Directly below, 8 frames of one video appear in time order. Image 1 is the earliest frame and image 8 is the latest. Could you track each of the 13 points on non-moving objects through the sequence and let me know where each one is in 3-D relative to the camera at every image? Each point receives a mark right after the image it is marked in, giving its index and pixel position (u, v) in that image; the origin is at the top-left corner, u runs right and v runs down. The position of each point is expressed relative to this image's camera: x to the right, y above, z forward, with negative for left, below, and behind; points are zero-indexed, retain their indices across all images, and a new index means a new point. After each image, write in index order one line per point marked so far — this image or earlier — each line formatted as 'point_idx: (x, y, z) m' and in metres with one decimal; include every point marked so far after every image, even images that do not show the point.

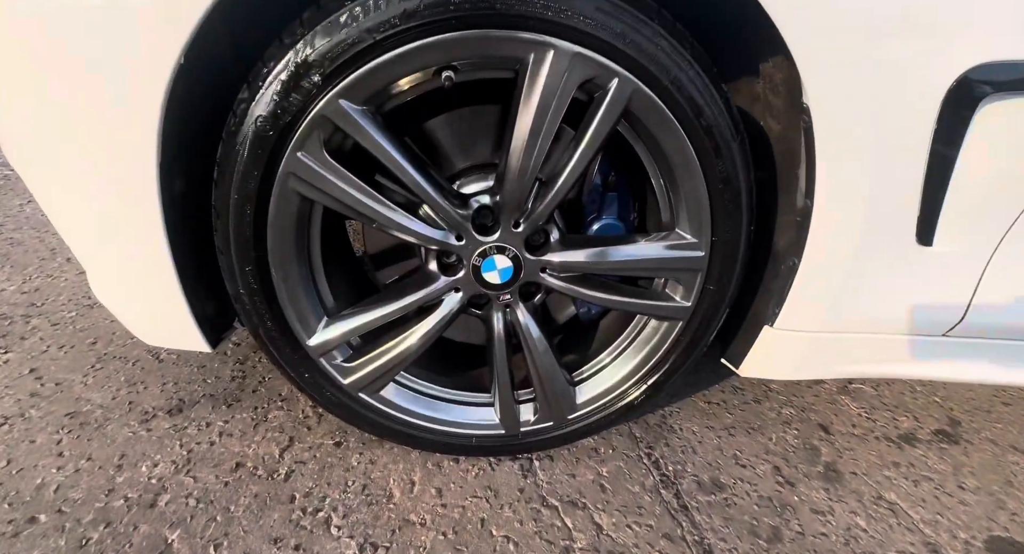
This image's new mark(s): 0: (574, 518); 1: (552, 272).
0: (+0.1, -0.4, +0.7) m
1: (0.0, 0.0, +0.6) m
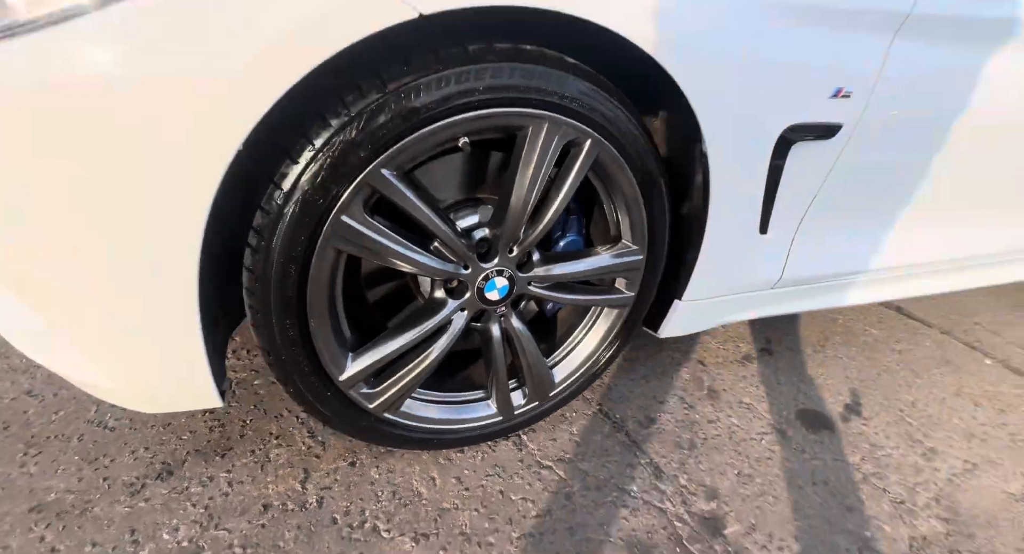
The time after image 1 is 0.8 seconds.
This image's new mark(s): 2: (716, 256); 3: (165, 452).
0: (+0.1, -0.4, +0.9) m
1: (0.0, 0.0, +0.7) m
2: (+0.4, 0.0, +0.9) m
3: (-0.6, -0.3, +0.7) m
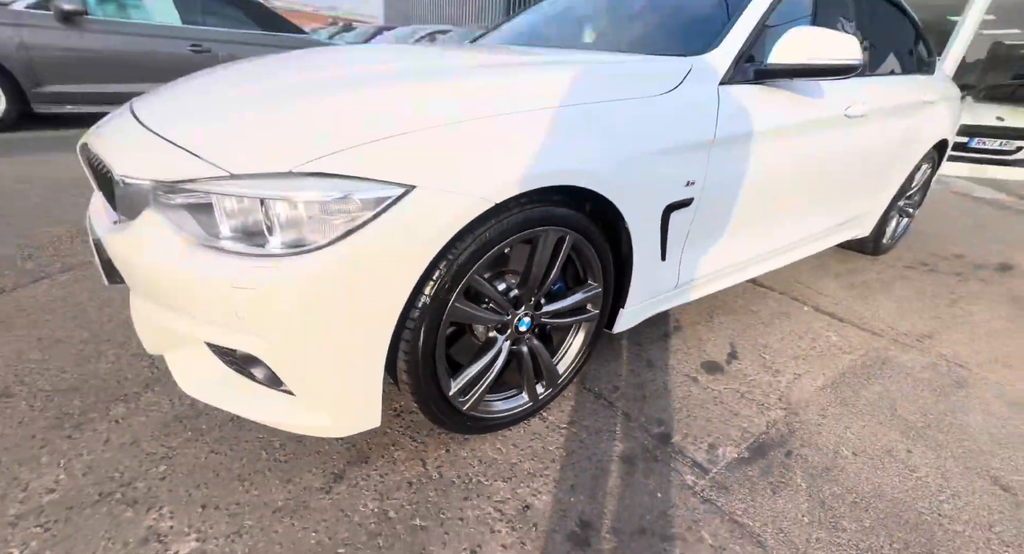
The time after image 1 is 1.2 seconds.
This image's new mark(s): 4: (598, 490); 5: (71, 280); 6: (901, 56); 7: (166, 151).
0: (+0.2, -0.5, +1.4) m
1: (+0.1, -0.1, +1.2) m
2: (+0.4, 0.0, +1.4) m
3: (-0.5, -0.5, +1.1) m
4: (+0.2, -0.6, +1.1) m
5: (-1.9, 0.0, +1.8) m
6: (+2.4, +1.4, +2.6) m
7: (-0.8, +0.3, +1.0) m
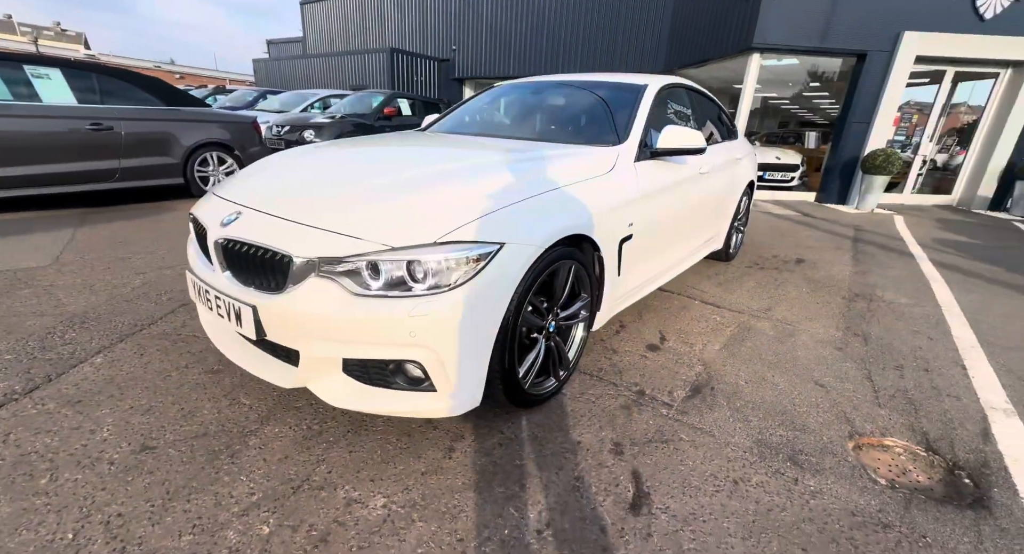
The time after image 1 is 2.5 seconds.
0: (+0.3, -0.5, +2.0) m
1: (+0.2, -0.2, +1.9) m
2: (+0.5, -0.1, +2.1) m
3: (-0.3, -0.6, +1.6) m
4: (+0.4, -0.6, +1.7) m
5: (-1.9, -0.4, +2.0) m
6: (+1.9, +1.4, +3.9) m
7: (-0.7, +0.2, +1.5) m
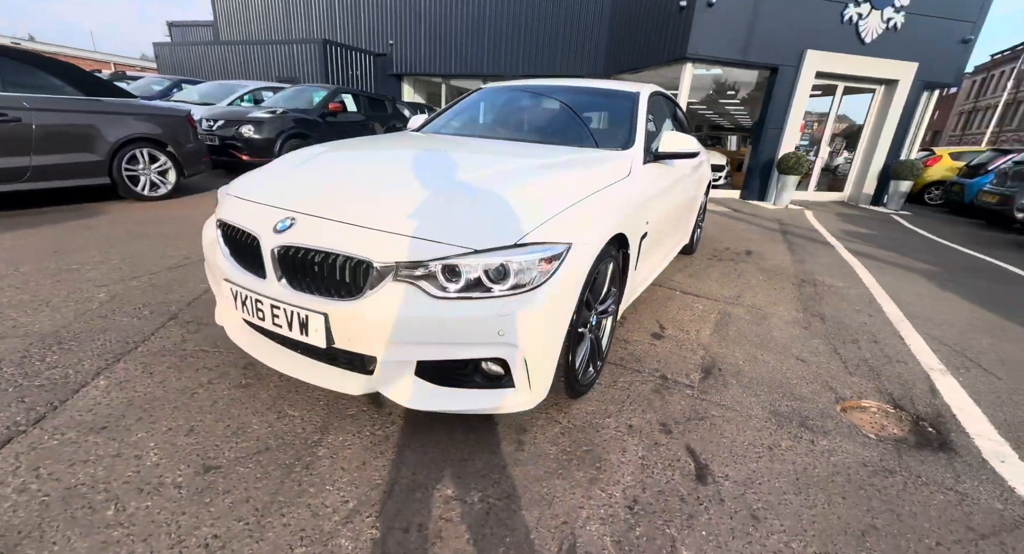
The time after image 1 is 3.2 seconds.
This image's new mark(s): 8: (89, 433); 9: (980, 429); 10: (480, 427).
0: (+0.5, -0.5, +2.1) m
1: (+0.4, -0.2, +2.0) m
2: (+0.6, 0.0, +2.3) m
3: (0.0, -0.6, +1.6) m
4: (+0.7, -0.6, +1.9) m
5: (-1.7, -0.4, +1.8) m
6: (+1.7, +1.5, +4.2) m
7: (-0.5, +0.2, +1.5) m
8: (-1.5, -0.5, +1.5) m
9: (+2.3, -0.7, +2.0) m
10: (-0.1, -0.6, +1.7) m
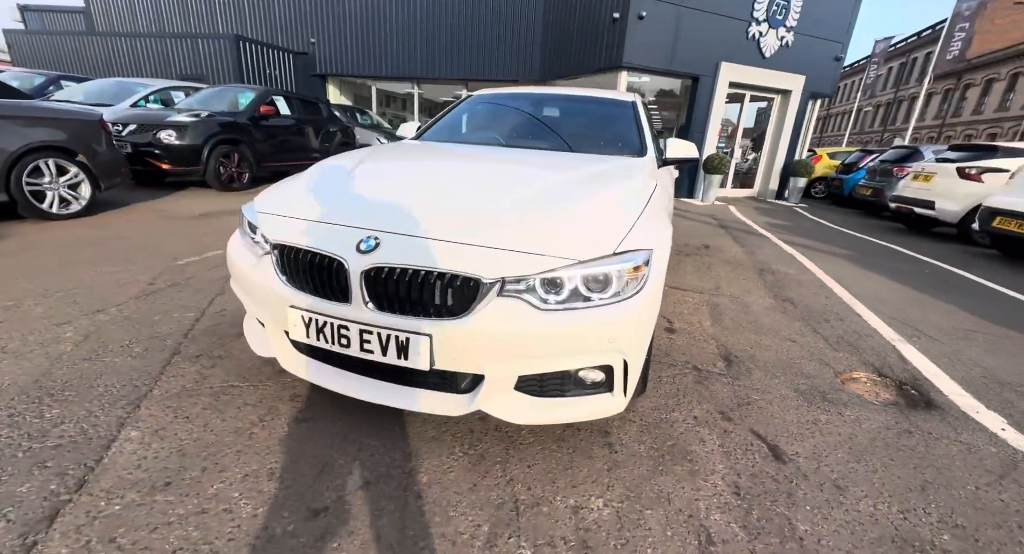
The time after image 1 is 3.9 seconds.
0: (+0.8, -0.5, +2.2) m
1: (+0.7, -0.2, +2.1) m
2: (+0.8, 0.0, +2.4) m
3: (+0.3, -0.7, +1.7) m
4: (+1.0, -0.6, +2.0) m
5: (-1.3, -0.6, +1.5) m
6: (+1.5, +1.5, +4.5) m
7: (-0.1, +0.1, +1.4) m
8: (-1.1, -0.7, +1.3) m
9: (+2.5, -0.6, +2.4) m
10: (+0.2, -0.6, +1.7) m
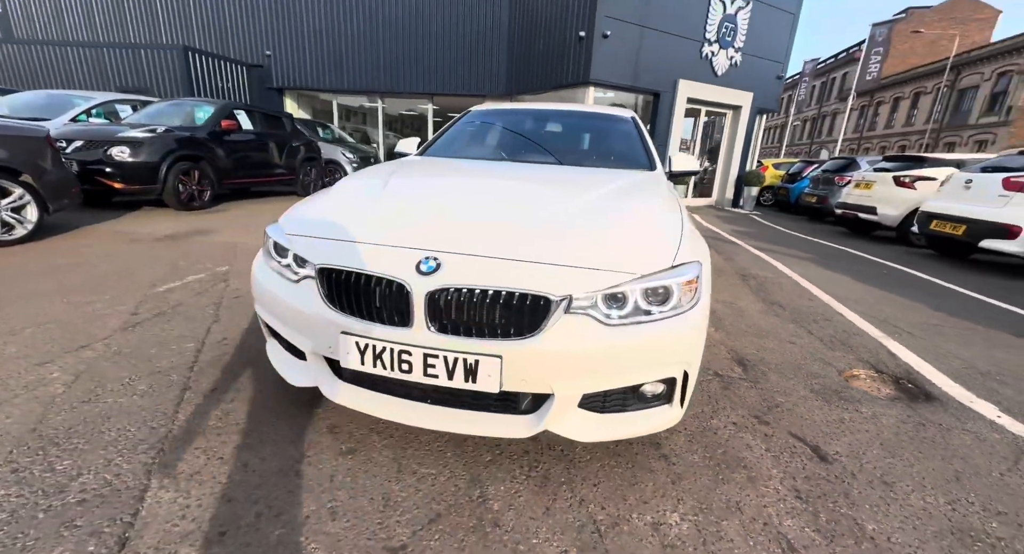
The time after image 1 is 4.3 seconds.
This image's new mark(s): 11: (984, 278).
0: (+0.9, -0.6, +2.3) m
1: (+0.8, -0.2, +2.1) m
2: (+1.0, -0.1, +2.5) m
3: (+0.5, -0.7, +1.7) m
4: (+1.1, -0.6, +2.1) m
5: (-1.1, -0.7, +1.4) m
6: (+1.4, +1.4, +4.6) m
7: (+0.1, 0.0, +1.4) m
8: (-0.8, -0.7, +1.2) m
9: (+2.7, -0.6, +2.6) m
10: (+0.4, -0.7, +1.7) m
11: (+6.7, 0.0, +6.0) m
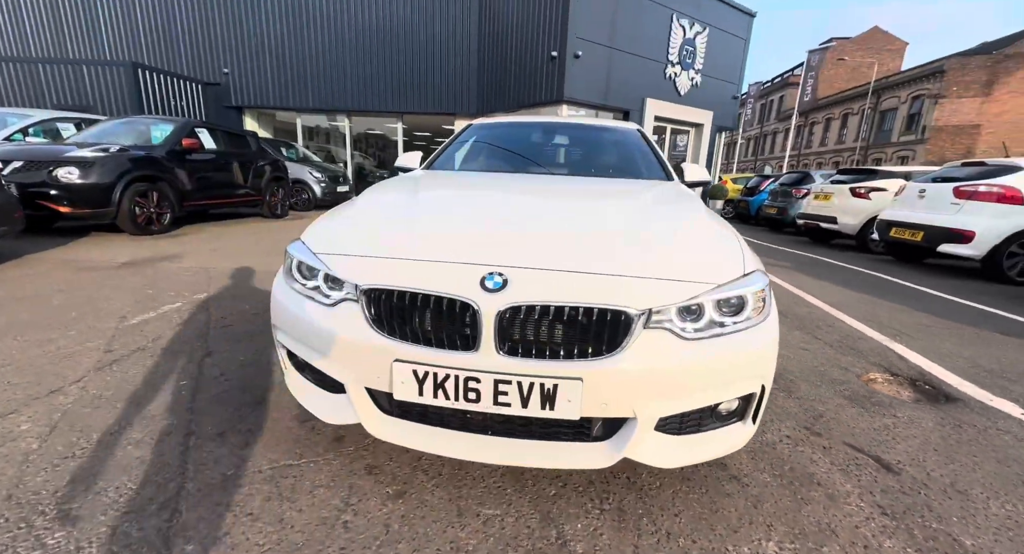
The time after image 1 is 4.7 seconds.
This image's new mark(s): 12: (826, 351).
0: (+1.1, -0.6, +2.2) m
1: (+1.0, -0.3, +2.1) m
2: (+1.1, -0.2, +2.4) m
3: (+0.8, -0.7, +1.6) m
4: (+1.3, -0.7, +2.0) m
5: (-0.8, -0.7, +1.2) m
6: (+1.3, +1.3, +4.7) m
7: (+0.3, 0.0, +1.3) m
8: (-0.6, -0.8, +0.9) m
9: (+2.8, -0.7, +2.7) m
10: (+0.7, -0.7, +1.6) m
11: (+6.6, -0.1, +6.4) m
12: (+2.3, -0.5, +3.1) m
